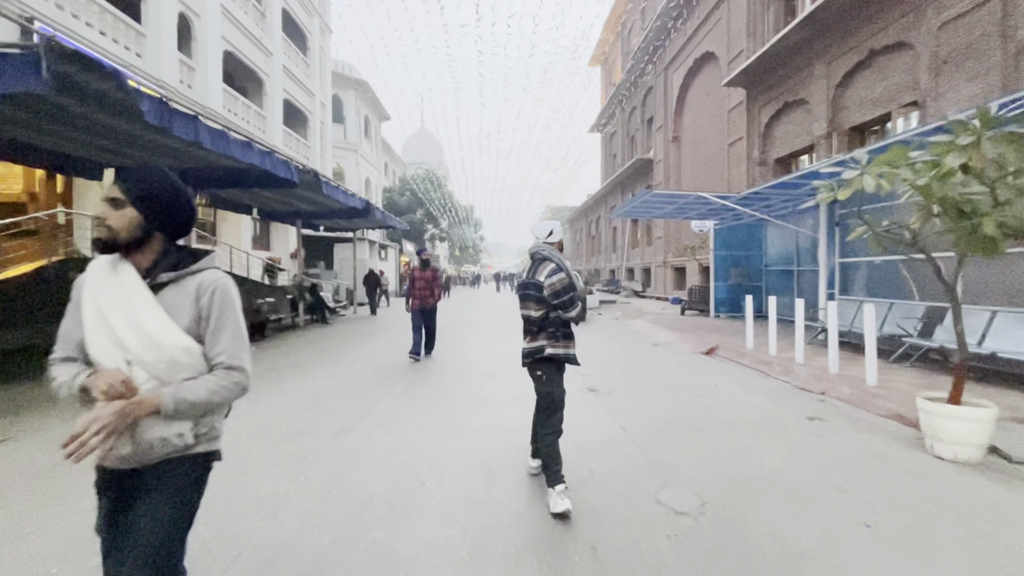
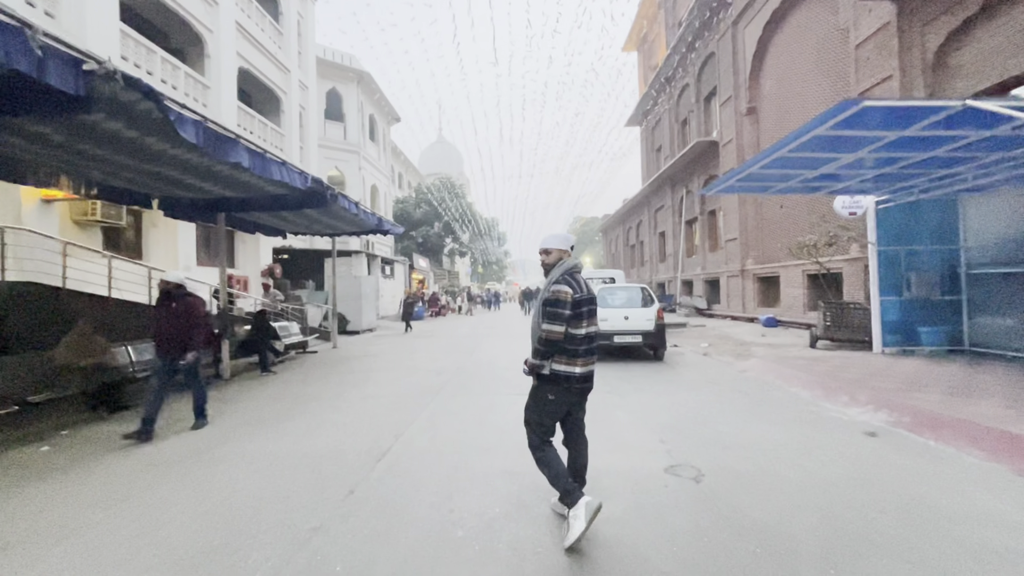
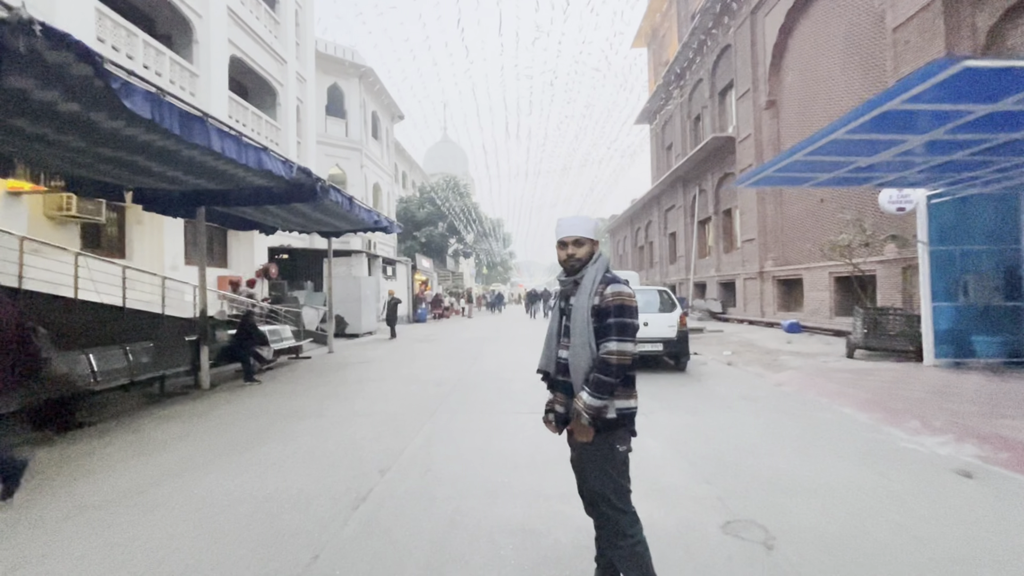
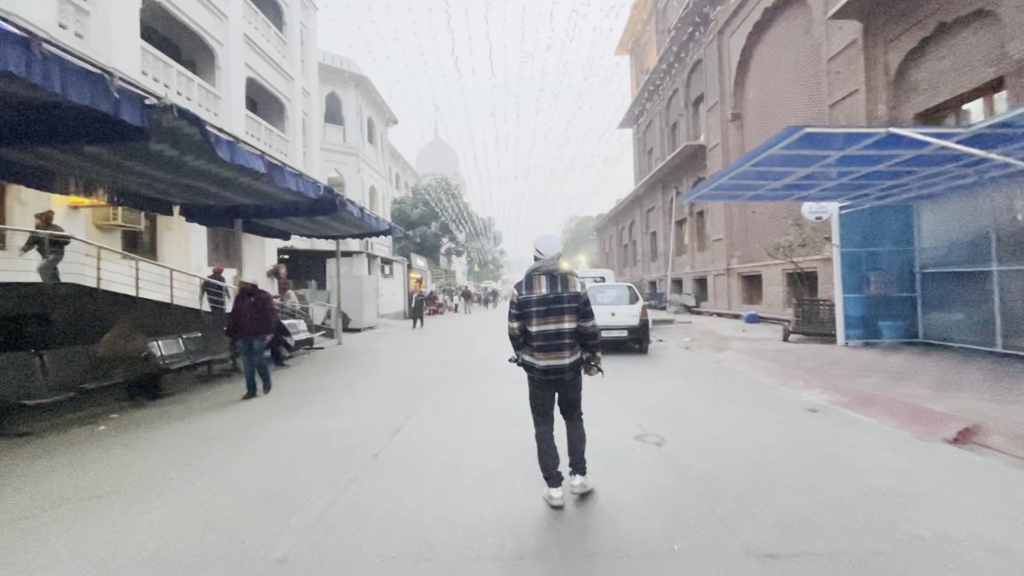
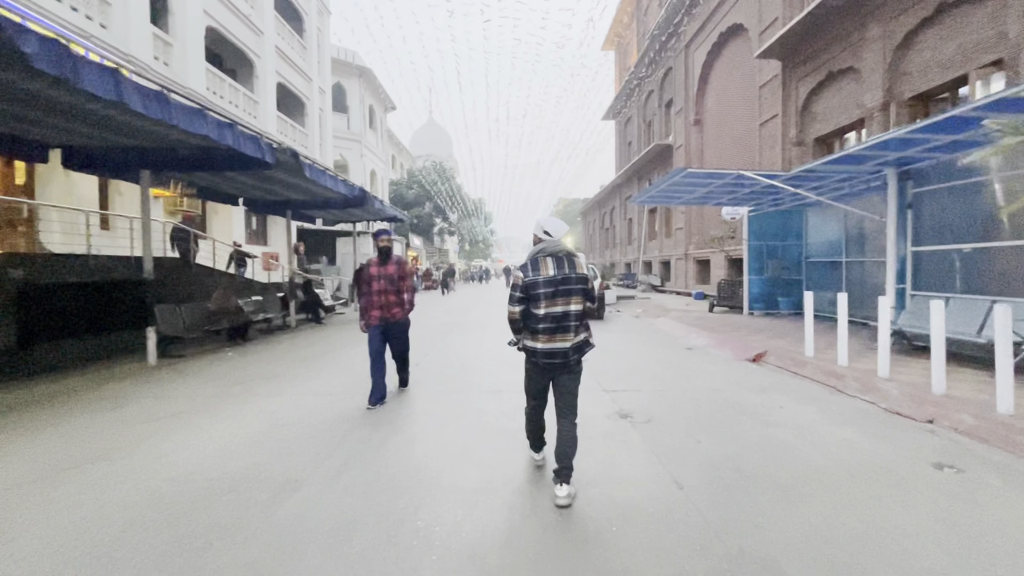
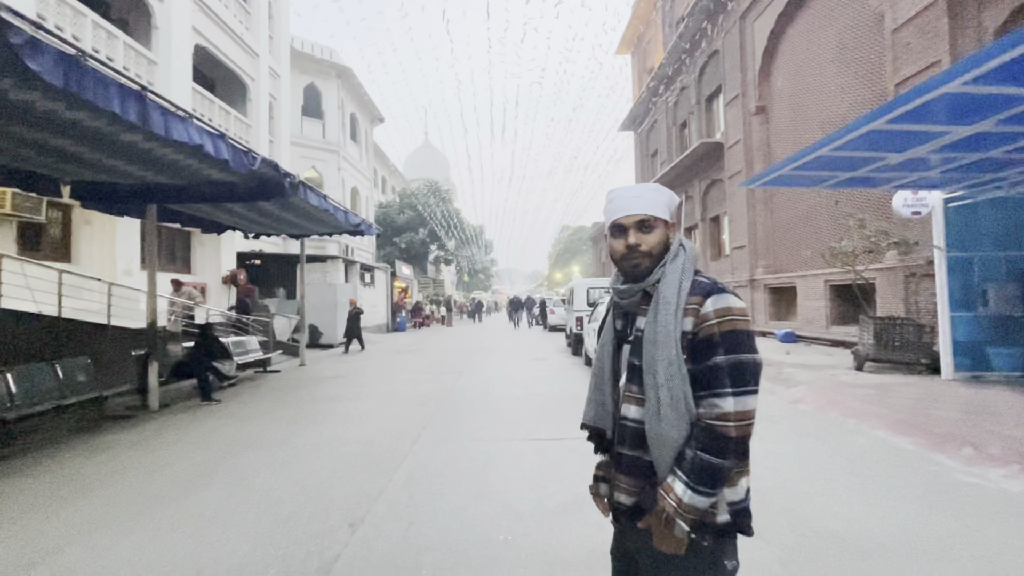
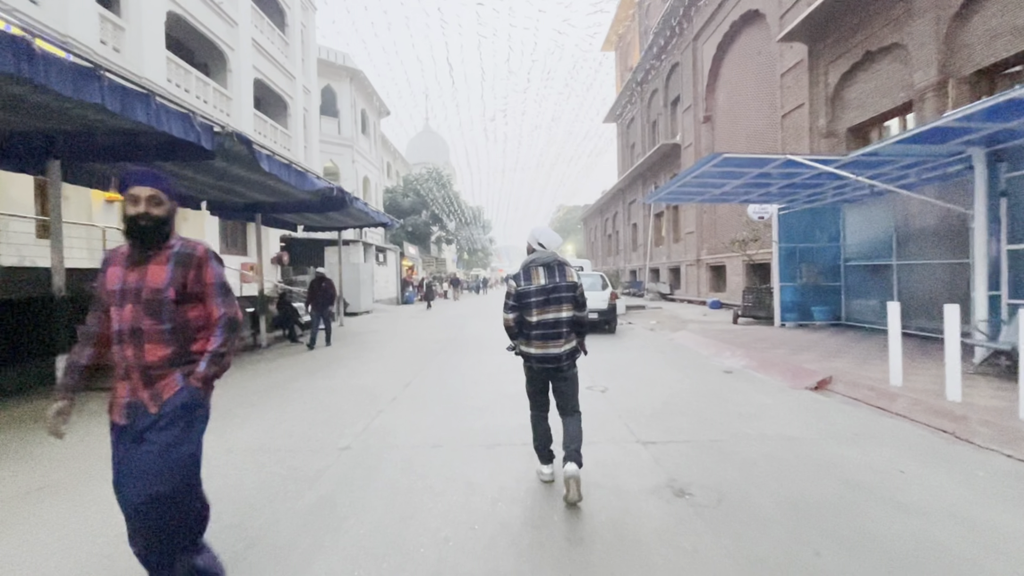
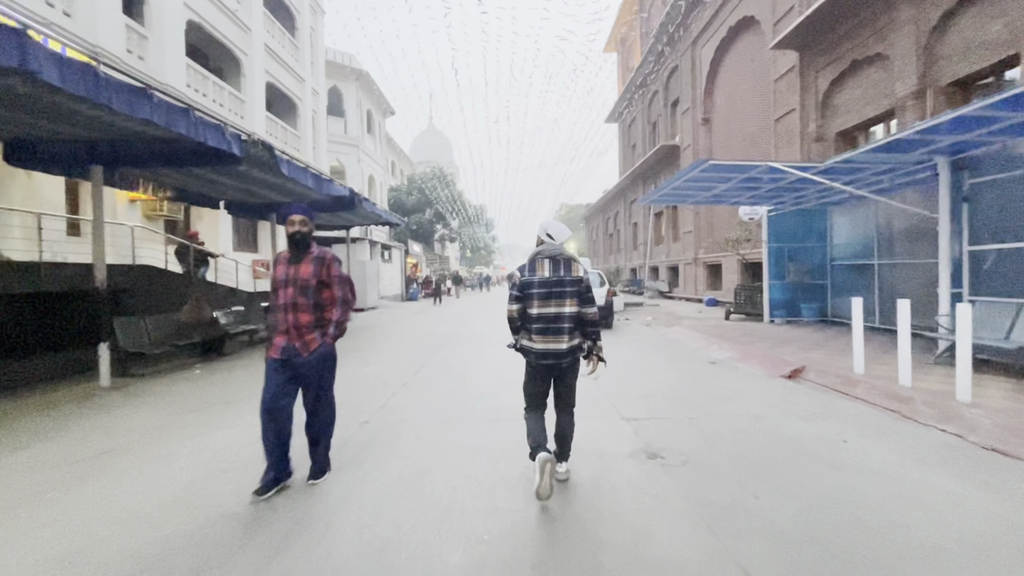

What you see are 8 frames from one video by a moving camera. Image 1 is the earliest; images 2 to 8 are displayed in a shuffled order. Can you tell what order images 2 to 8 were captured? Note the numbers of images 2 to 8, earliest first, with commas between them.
5, 8, 7, 4, 2, 3, 6
